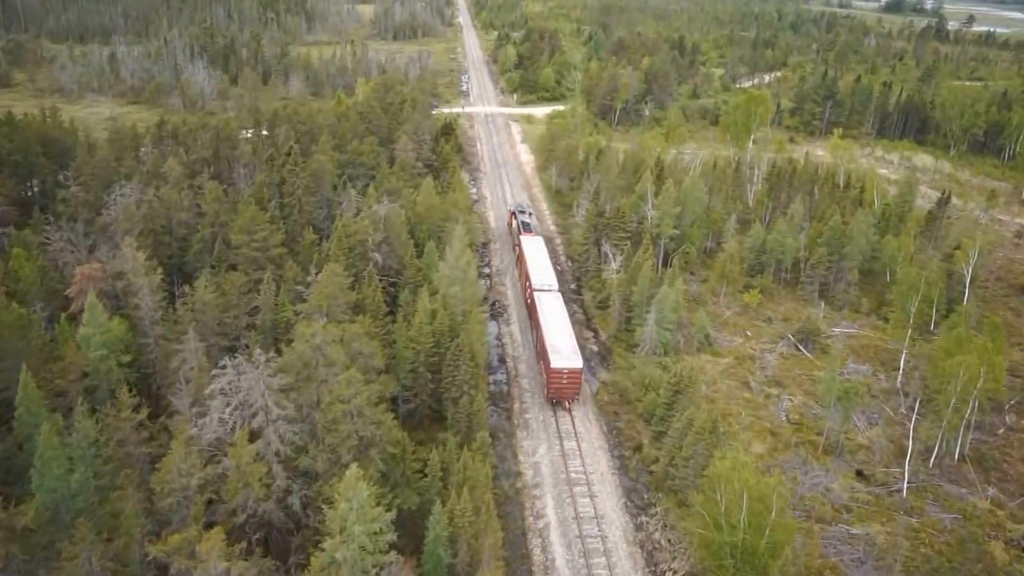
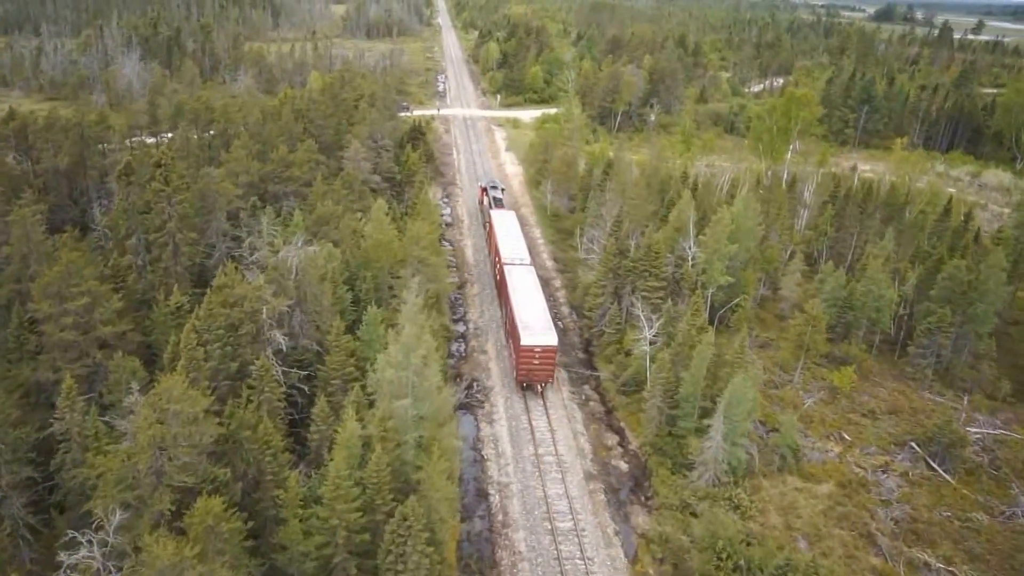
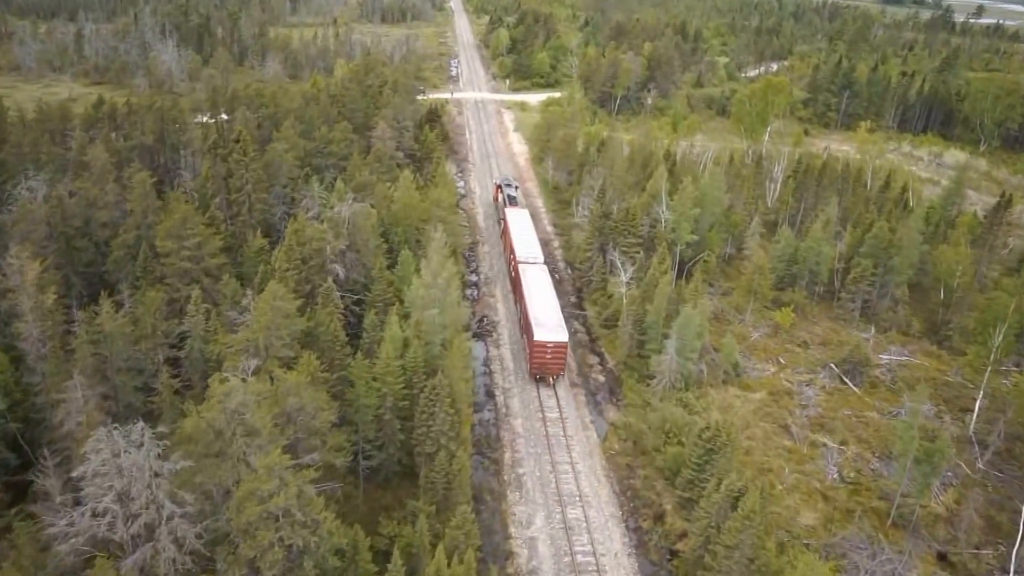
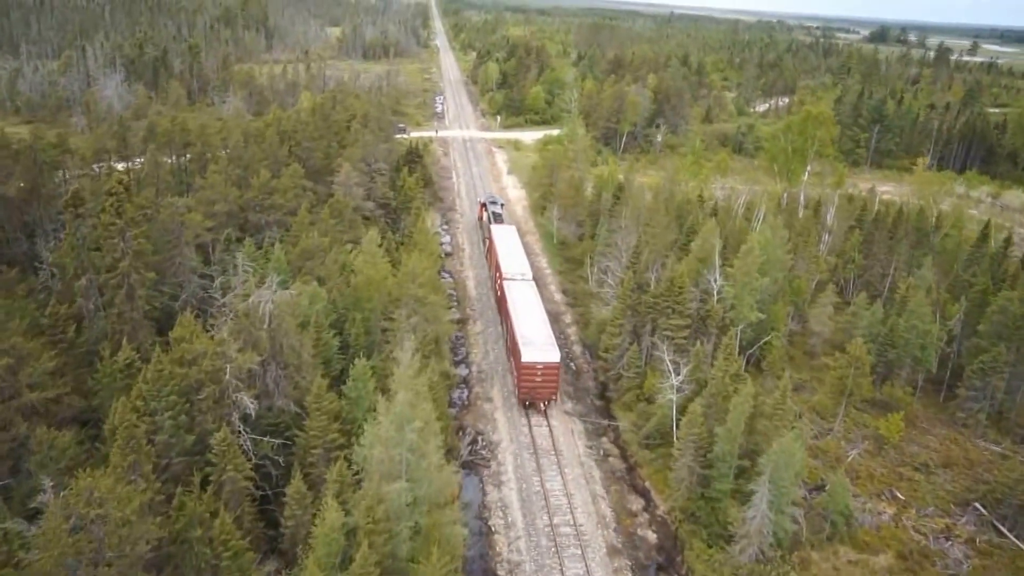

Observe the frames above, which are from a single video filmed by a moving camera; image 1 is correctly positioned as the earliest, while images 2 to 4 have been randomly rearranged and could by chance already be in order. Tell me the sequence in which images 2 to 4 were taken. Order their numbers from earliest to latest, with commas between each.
3, 2, 4
